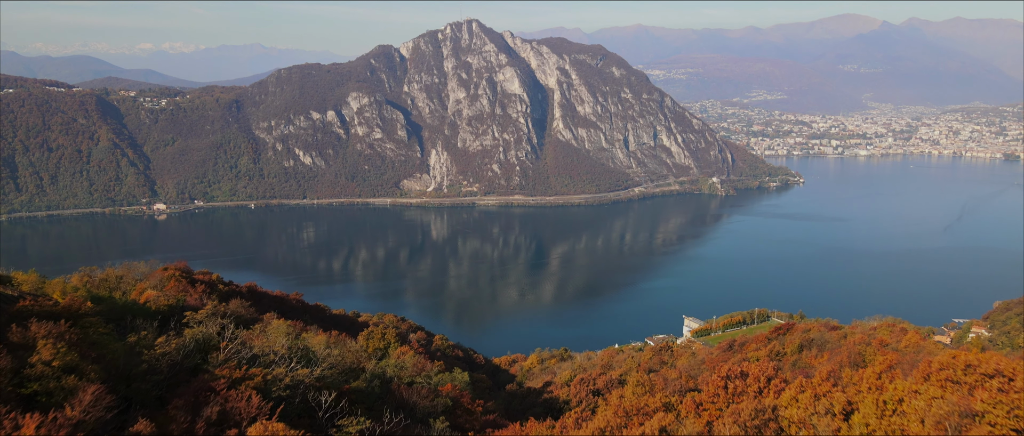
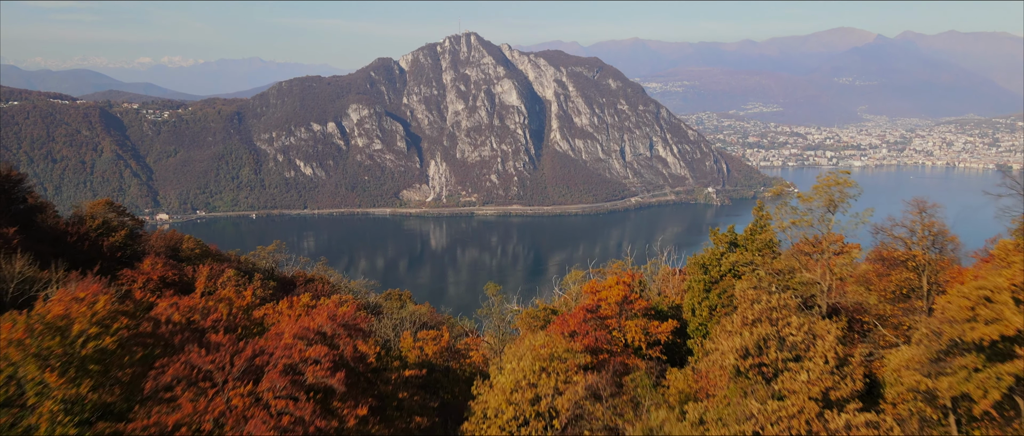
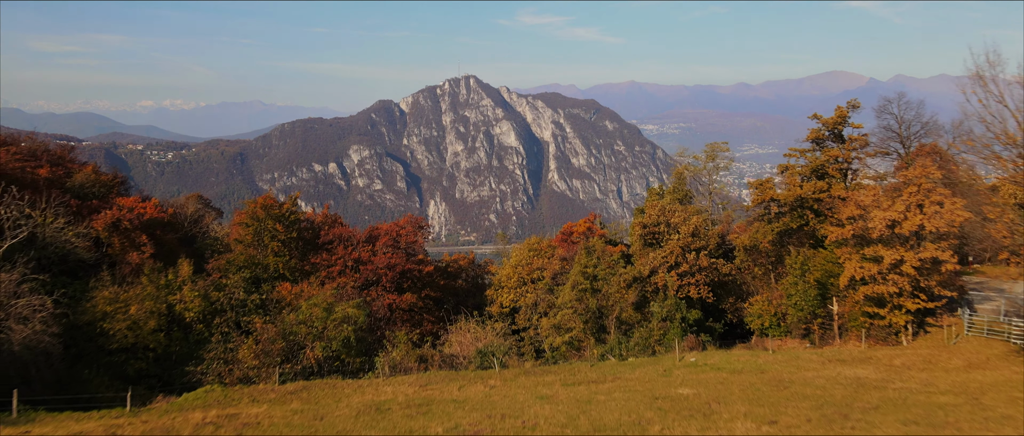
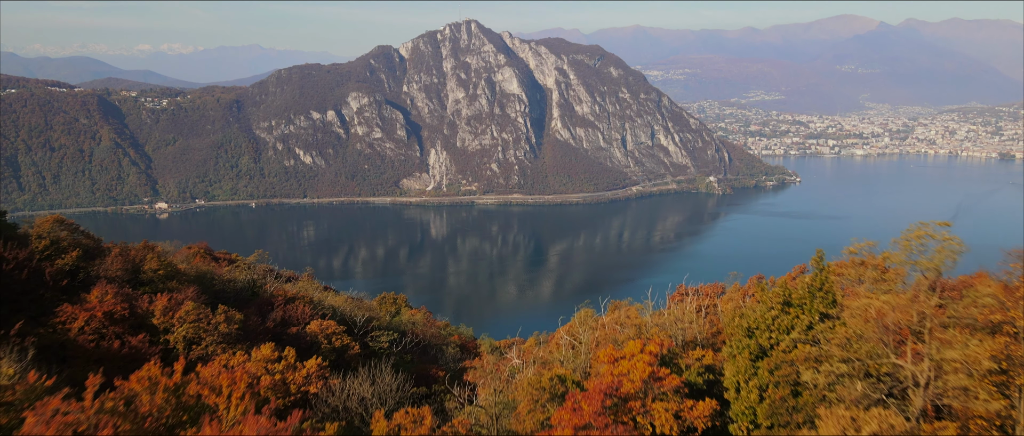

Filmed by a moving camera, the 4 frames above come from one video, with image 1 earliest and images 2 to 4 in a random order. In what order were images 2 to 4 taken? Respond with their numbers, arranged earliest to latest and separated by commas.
4, 2, 3
